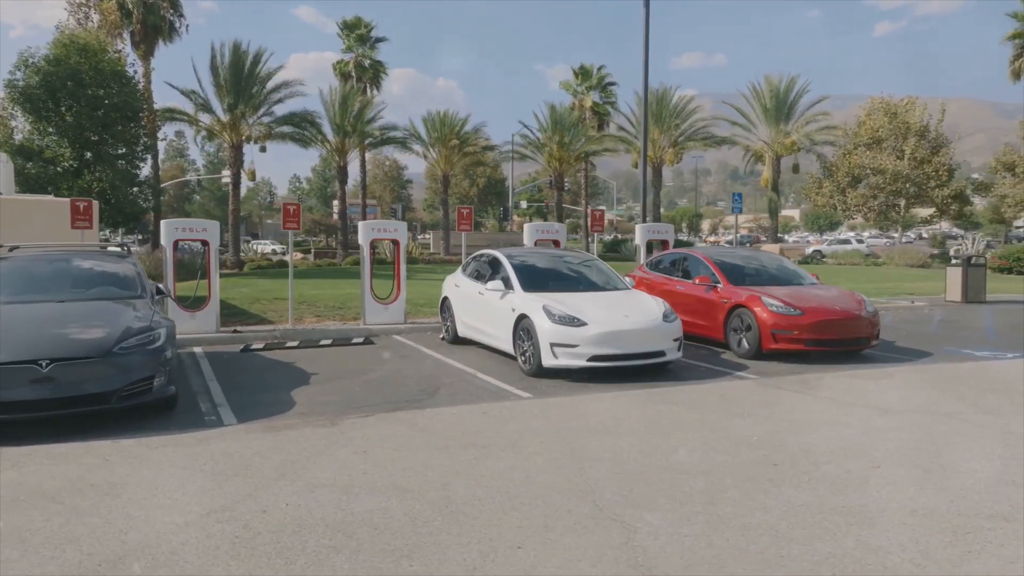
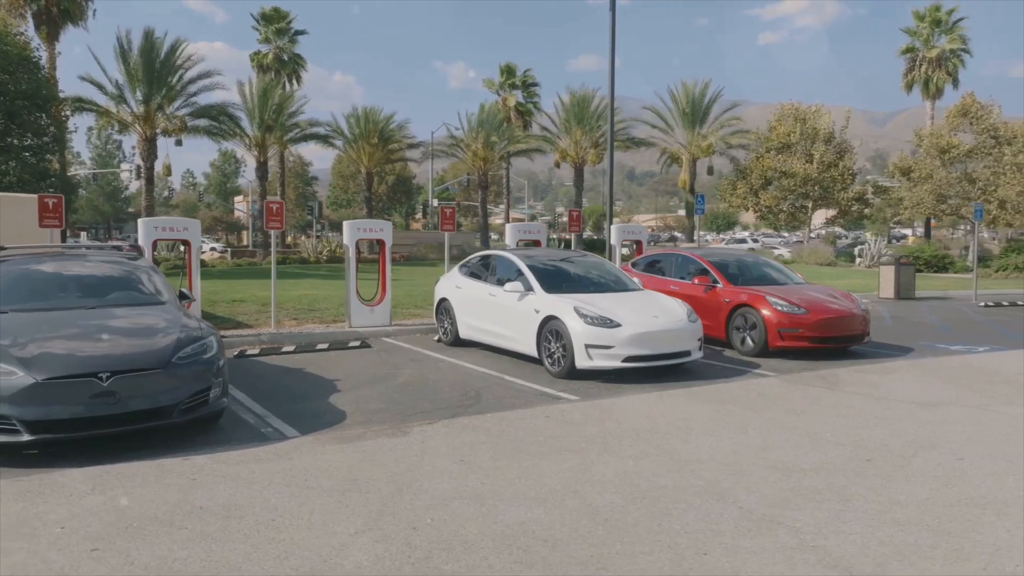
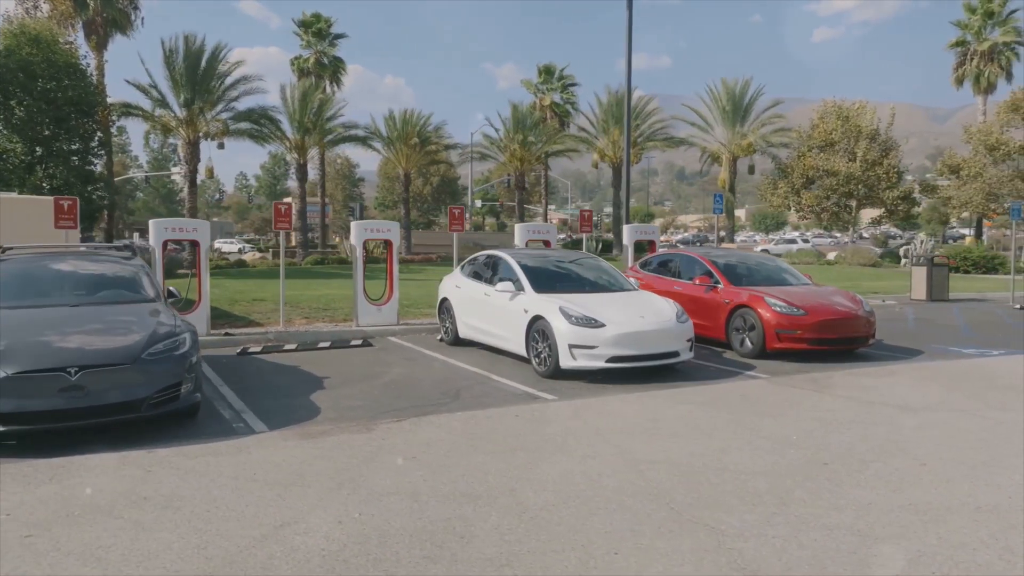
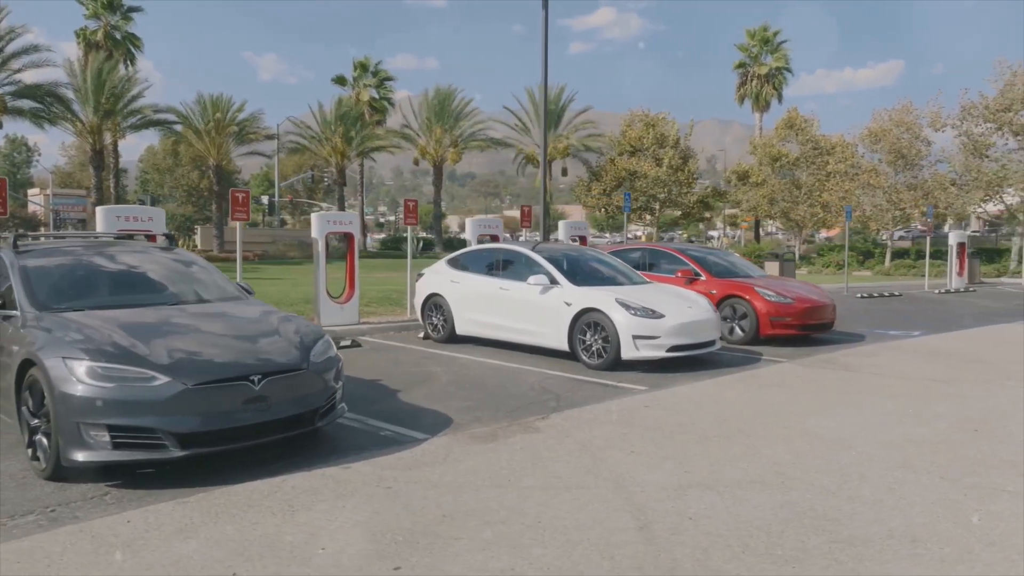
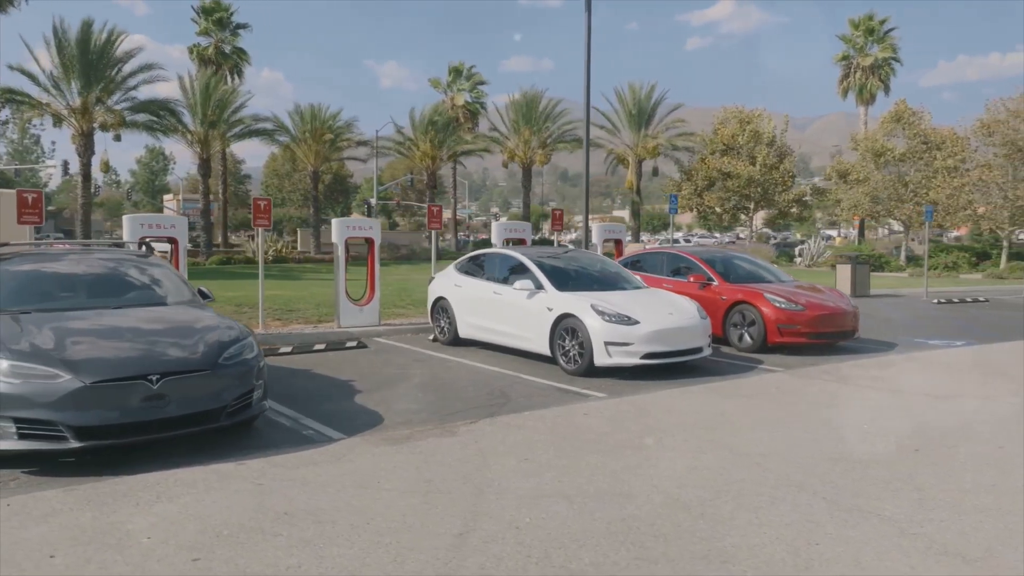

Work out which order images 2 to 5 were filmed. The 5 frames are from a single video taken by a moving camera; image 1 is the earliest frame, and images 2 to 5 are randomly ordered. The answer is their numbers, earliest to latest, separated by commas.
3, 2, 5, 4
